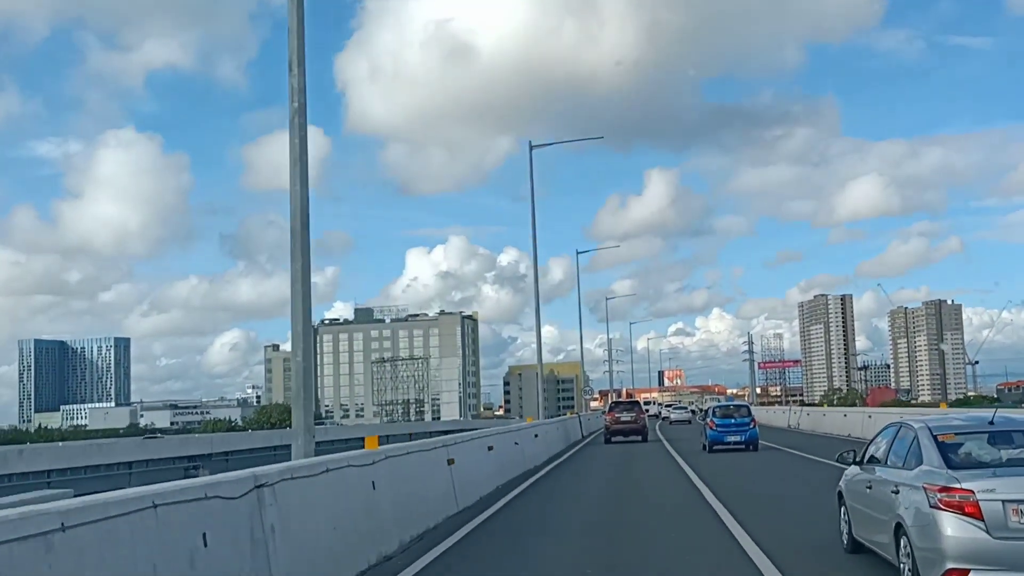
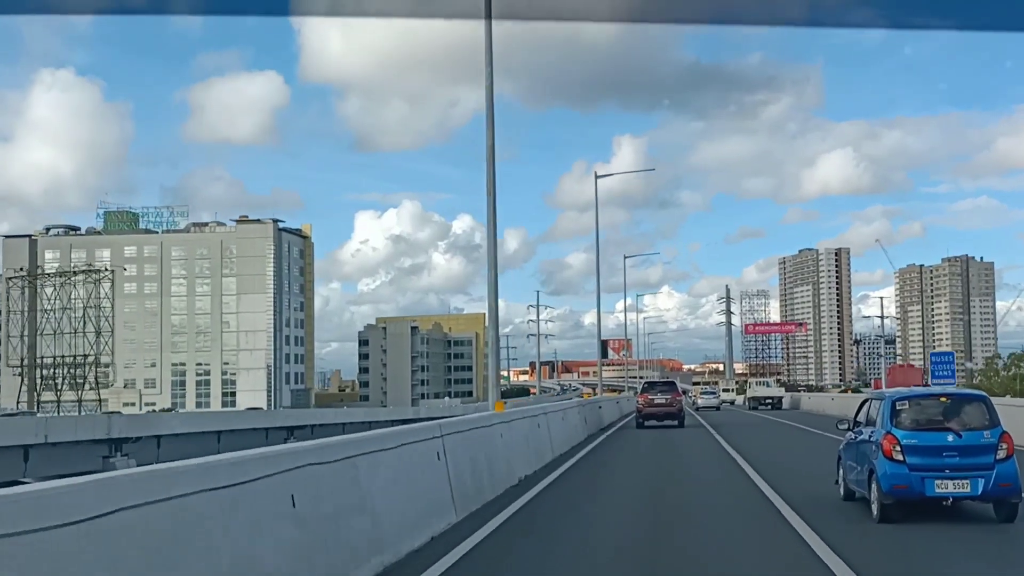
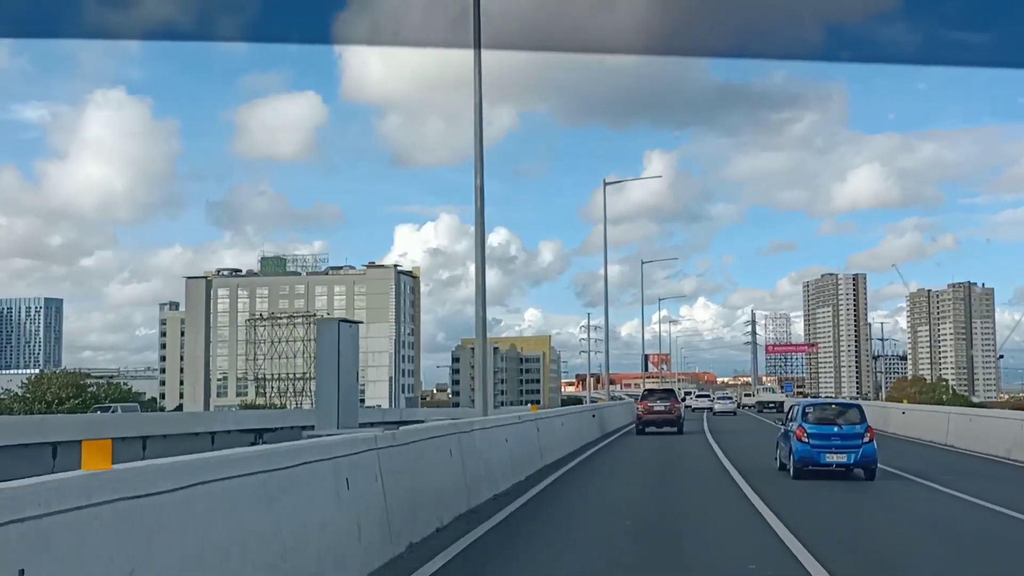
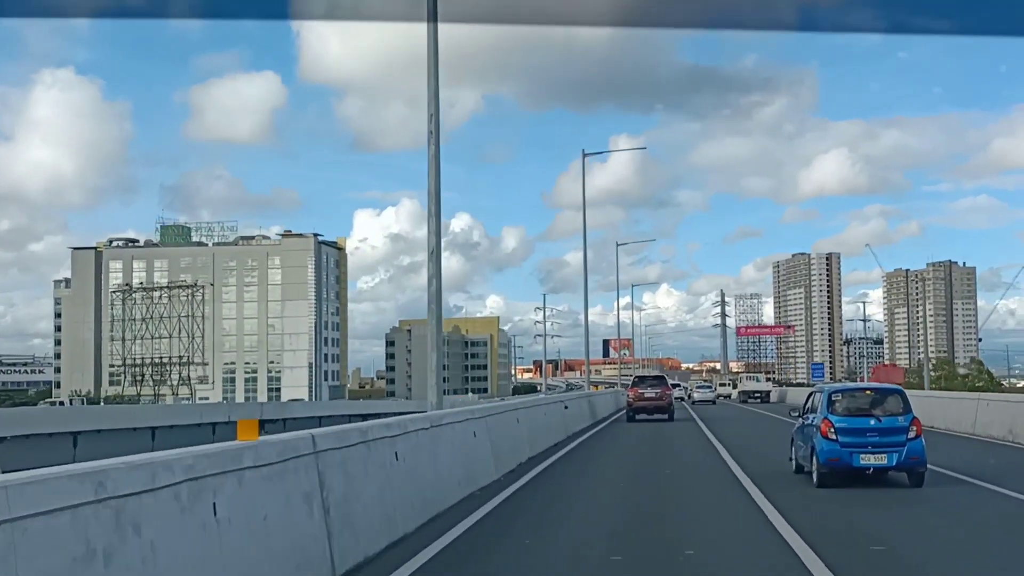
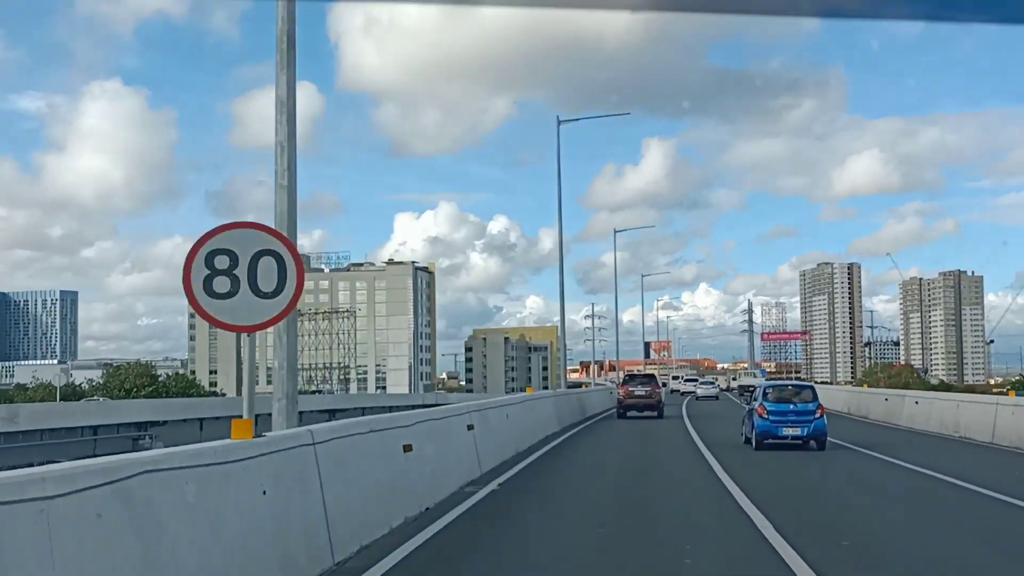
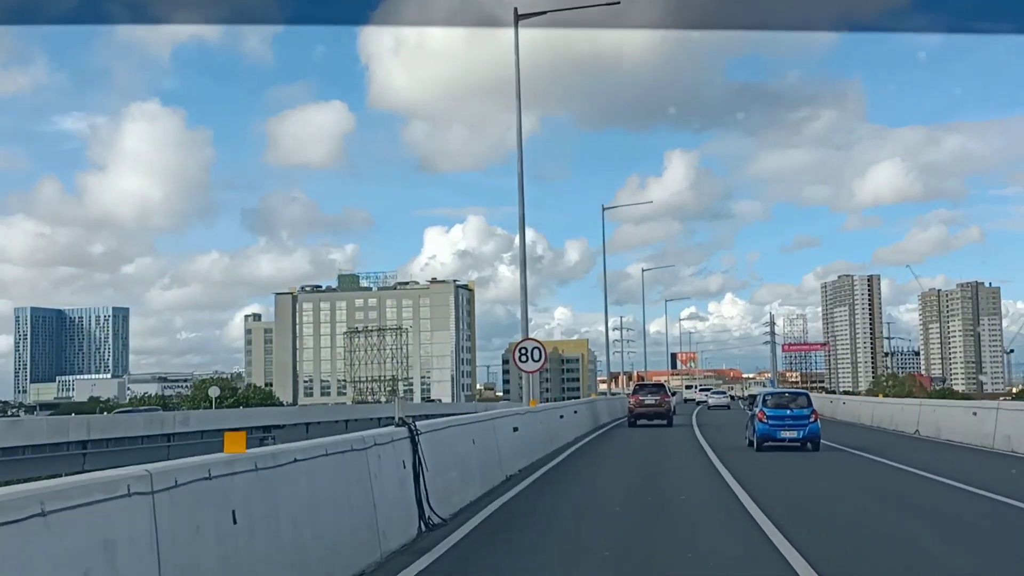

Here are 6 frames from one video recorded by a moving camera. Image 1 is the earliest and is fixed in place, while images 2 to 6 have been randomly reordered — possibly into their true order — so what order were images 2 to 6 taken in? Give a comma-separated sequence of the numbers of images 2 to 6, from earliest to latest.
6, 5, 3, 4, 2
